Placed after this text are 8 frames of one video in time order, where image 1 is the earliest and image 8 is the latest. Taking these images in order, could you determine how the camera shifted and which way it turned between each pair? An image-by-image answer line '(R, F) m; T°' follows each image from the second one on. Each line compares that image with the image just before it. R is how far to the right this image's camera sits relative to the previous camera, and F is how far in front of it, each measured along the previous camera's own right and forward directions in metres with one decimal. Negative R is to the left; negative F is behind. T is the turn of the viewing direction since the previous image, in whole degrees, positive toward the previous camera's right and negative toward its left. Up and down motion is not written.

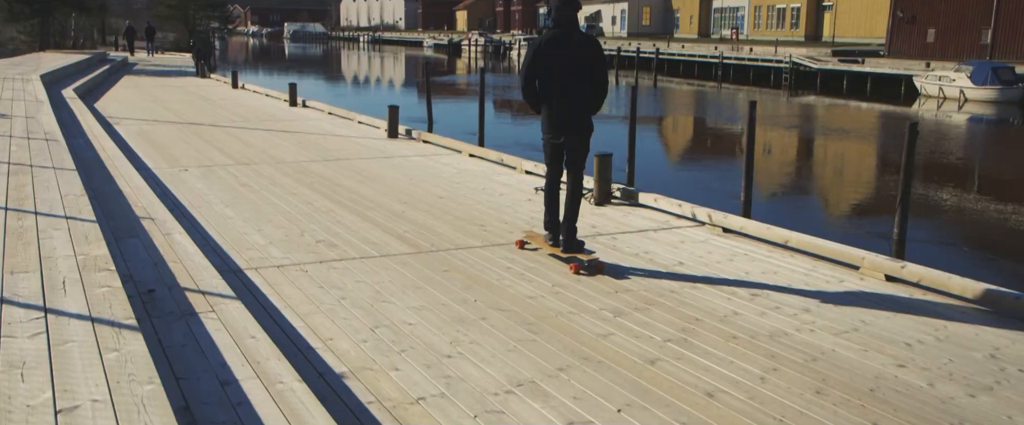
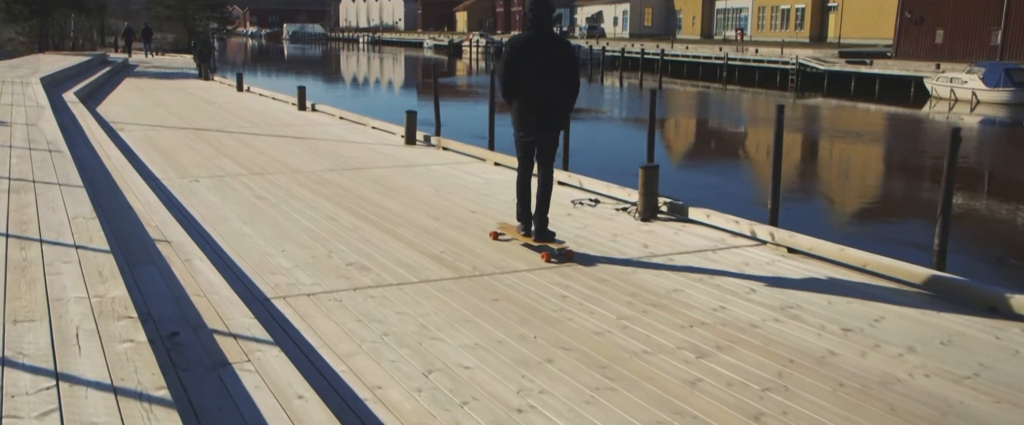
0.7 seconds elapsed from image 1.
(-0.3, +0.6) m; 0°
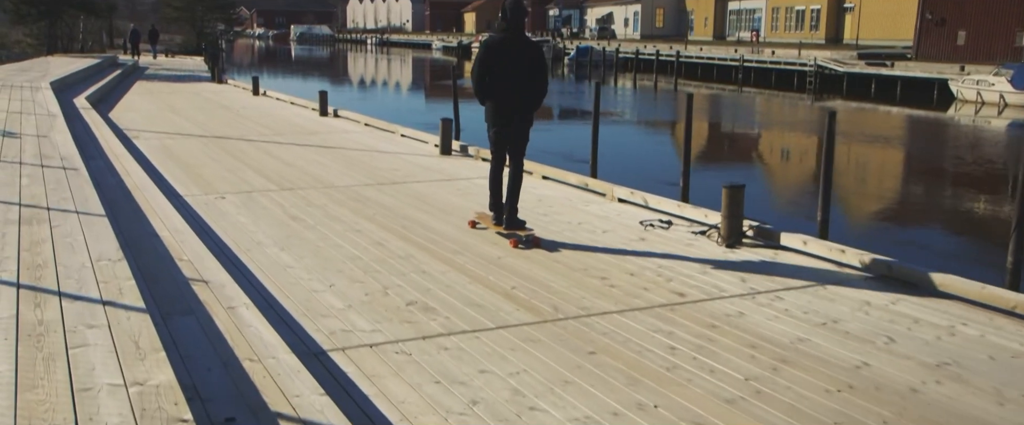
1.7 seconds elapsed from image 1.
(-0.4, +0.8) m; 0°
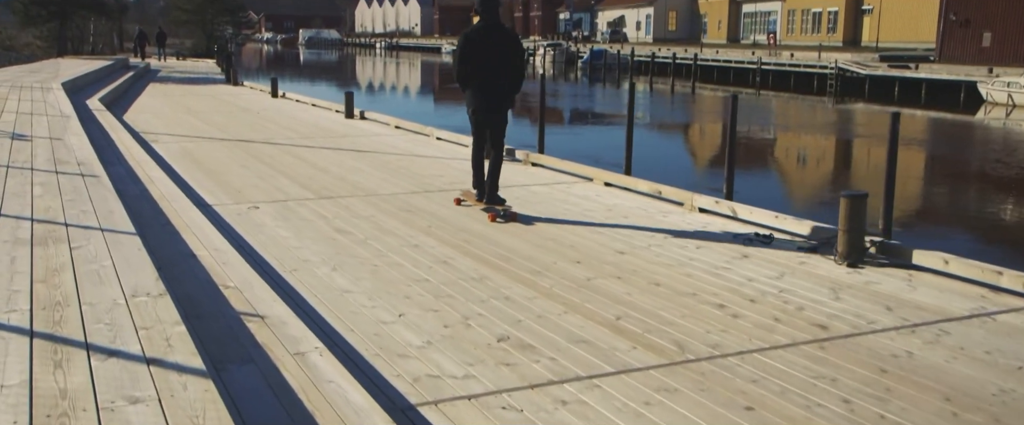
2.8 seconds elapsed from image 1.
(-0.5, +0.9) m; 0°
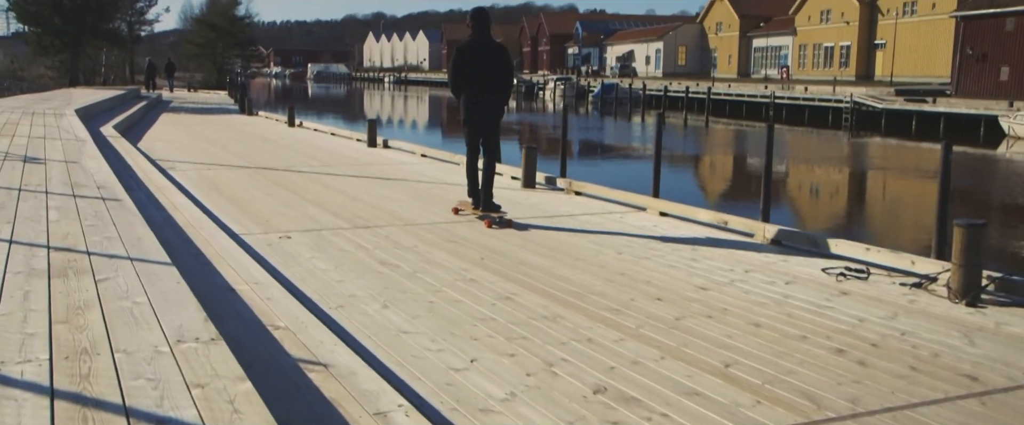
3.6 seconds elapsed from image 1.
(-0.4, +0.6) m; 0°
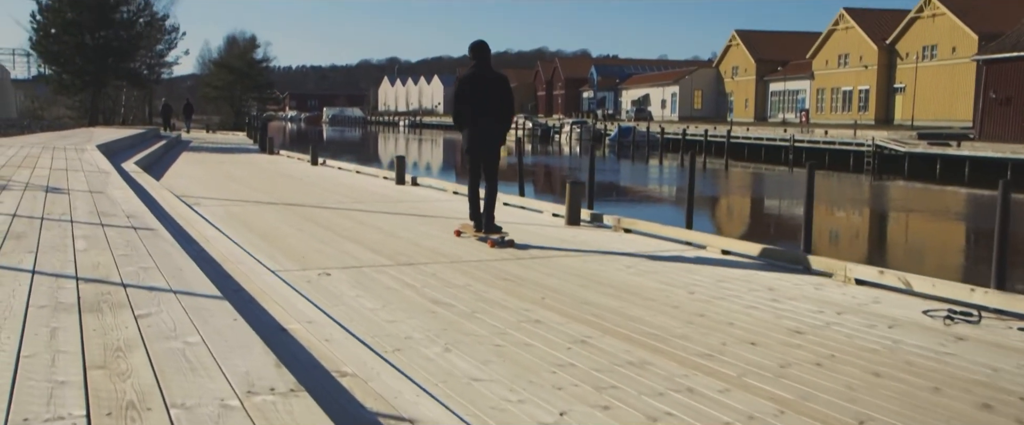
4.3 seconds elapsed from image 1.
(-0.3, +0.5) m; -1°
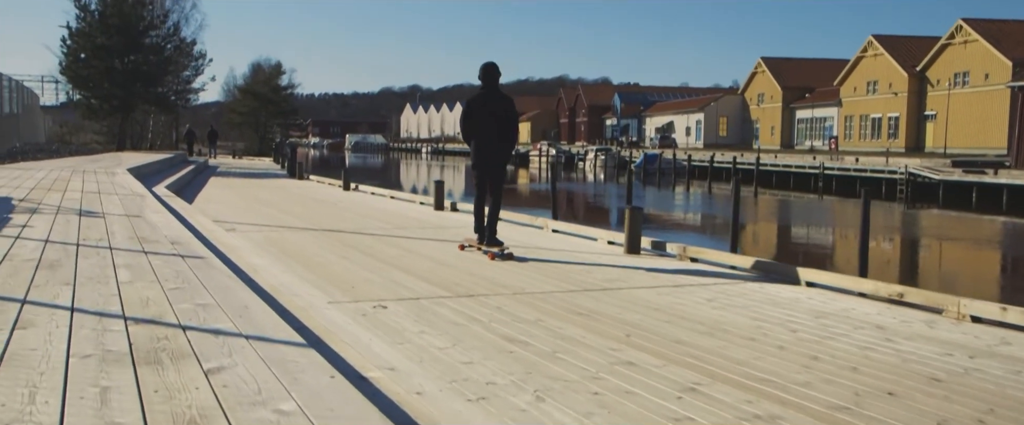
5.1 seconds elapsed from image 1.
(-0.3, +0.6) m; -1°
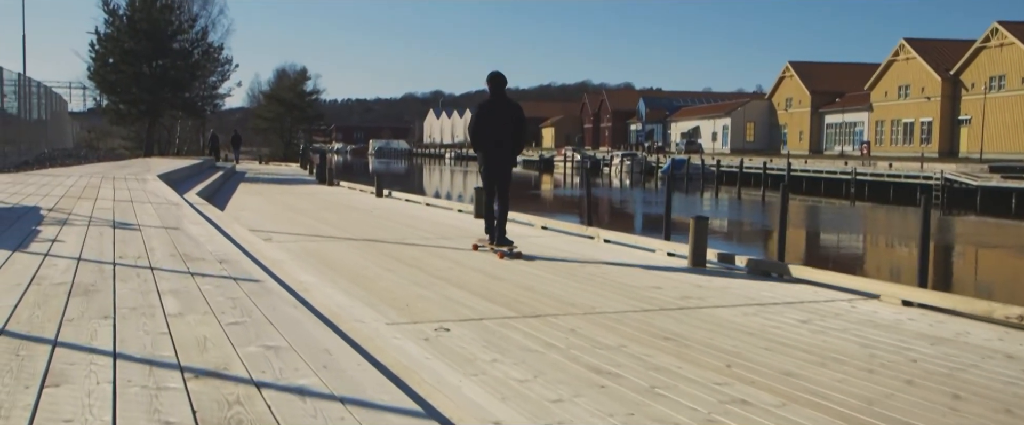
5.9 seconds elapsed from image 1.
(-0.3, +0.6) m; -1°
